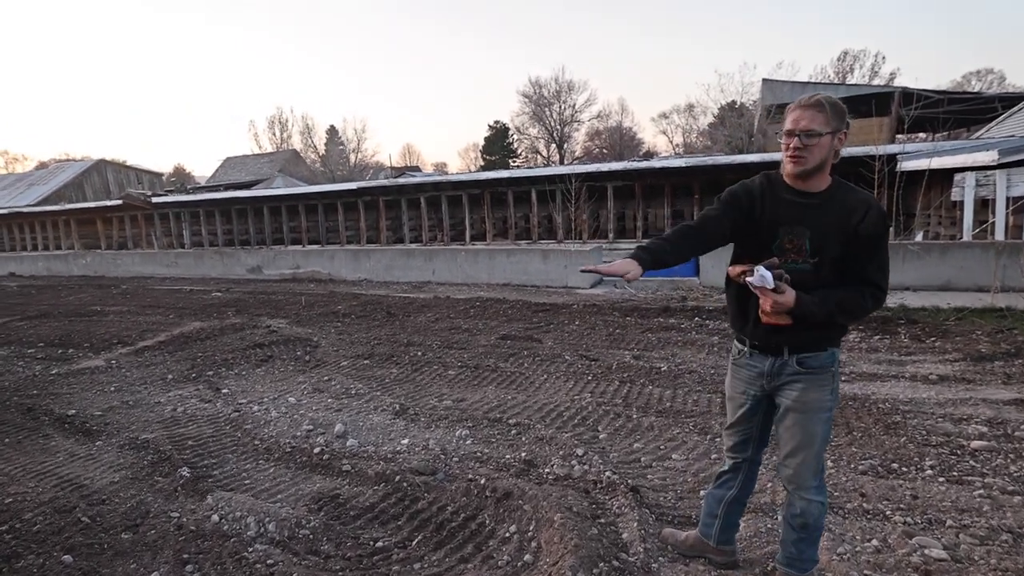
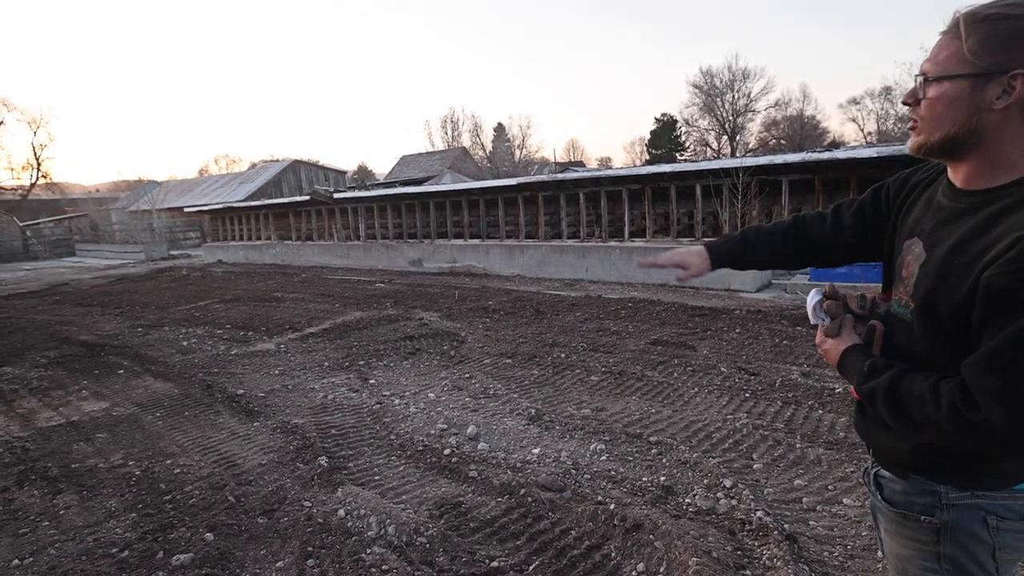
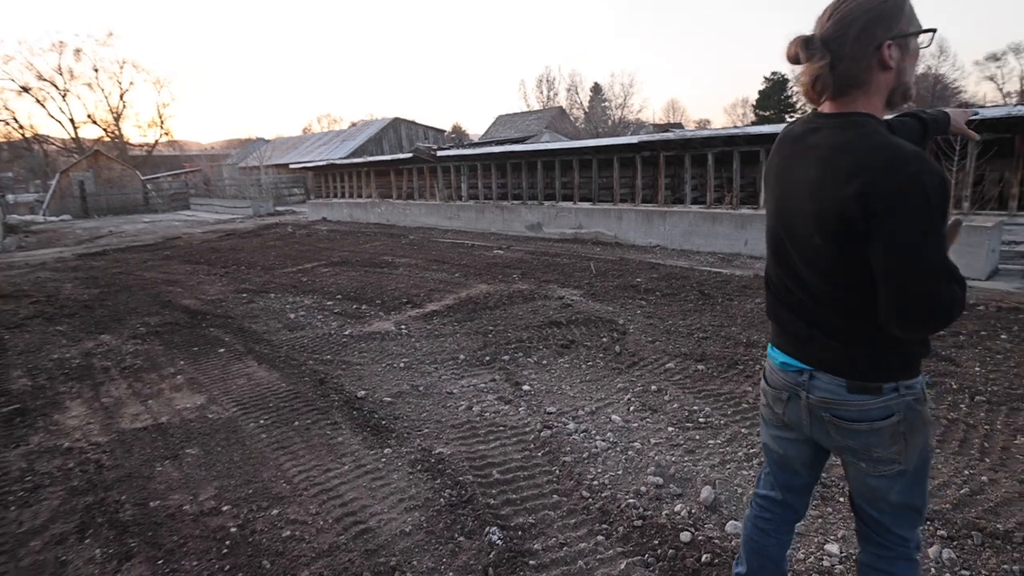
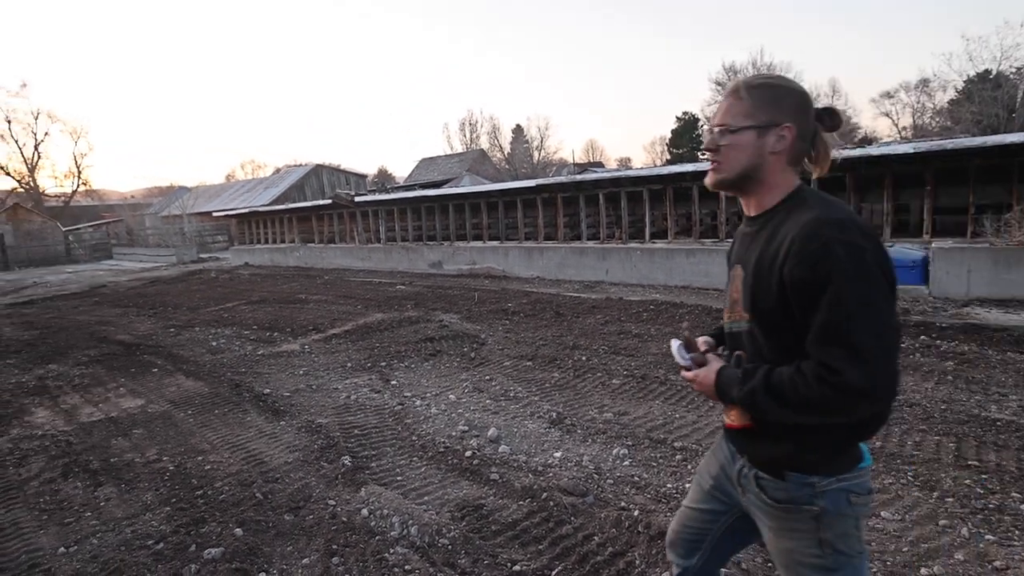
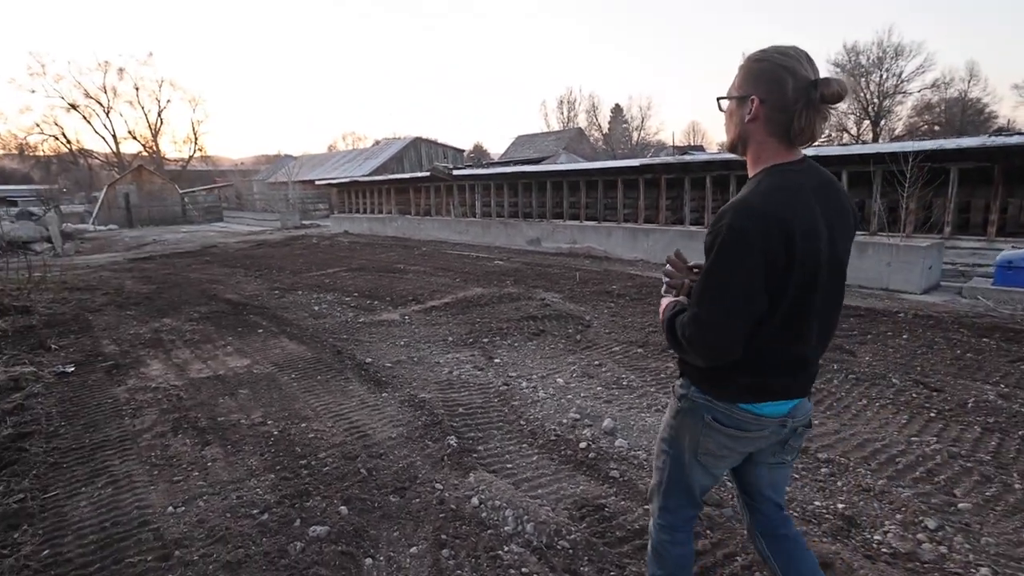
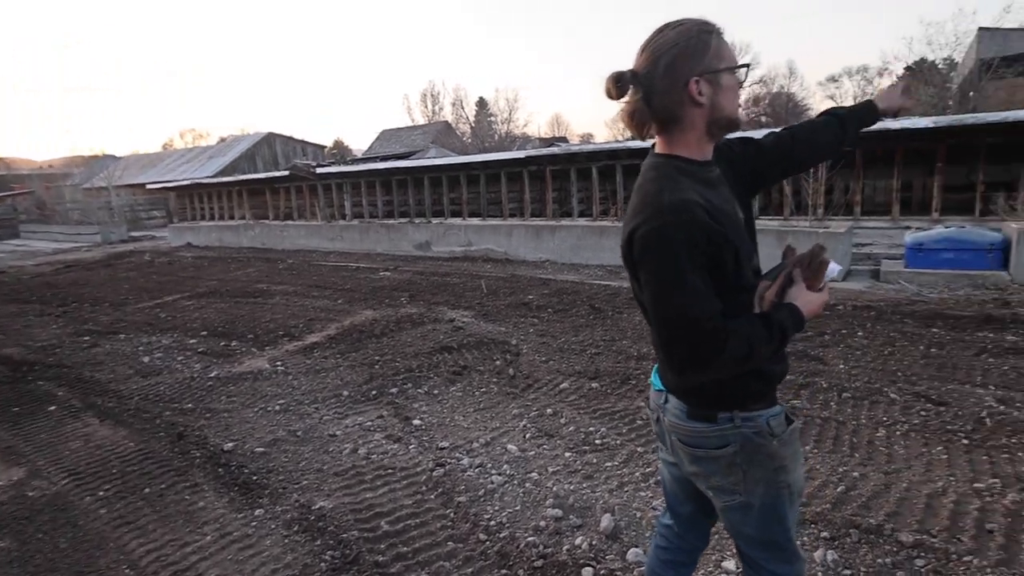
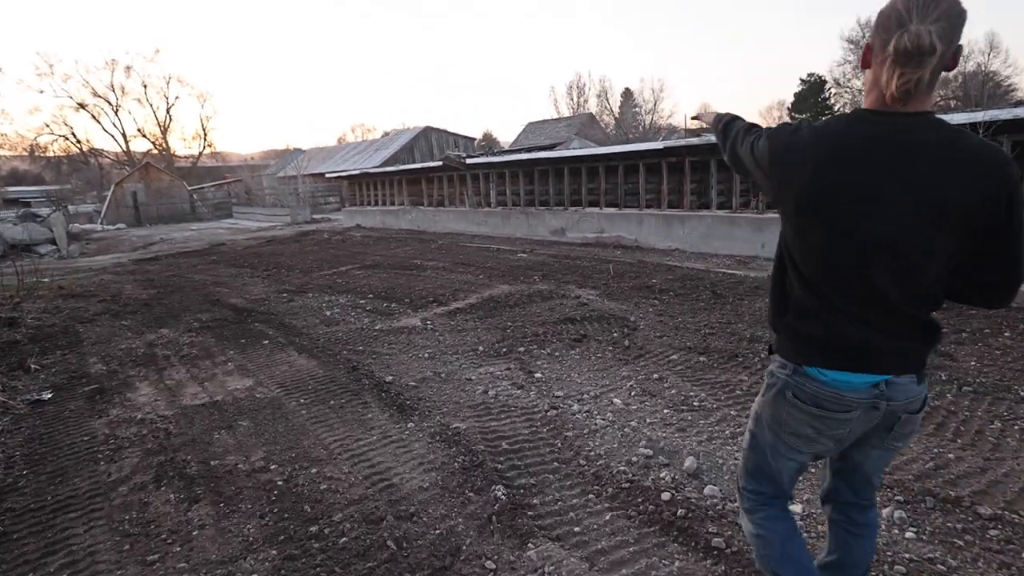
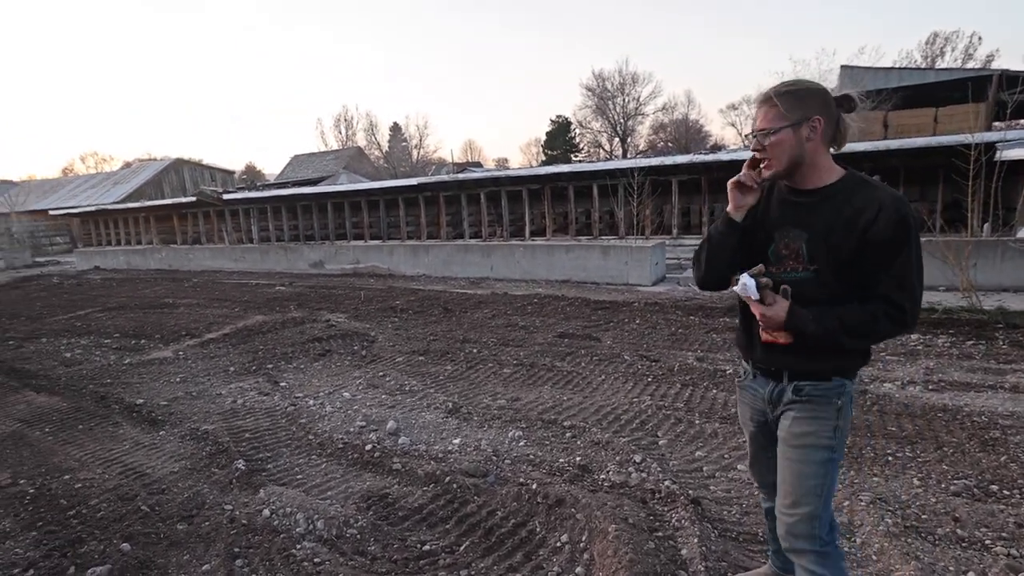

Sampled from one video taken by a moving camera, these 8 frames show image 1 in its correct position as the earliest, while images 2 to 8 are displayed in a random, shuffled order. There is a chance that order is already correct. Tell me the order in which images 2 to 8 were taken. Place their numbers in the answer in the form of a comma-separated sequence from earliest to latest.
8, 2, 4, 5, 7, 3, 6
